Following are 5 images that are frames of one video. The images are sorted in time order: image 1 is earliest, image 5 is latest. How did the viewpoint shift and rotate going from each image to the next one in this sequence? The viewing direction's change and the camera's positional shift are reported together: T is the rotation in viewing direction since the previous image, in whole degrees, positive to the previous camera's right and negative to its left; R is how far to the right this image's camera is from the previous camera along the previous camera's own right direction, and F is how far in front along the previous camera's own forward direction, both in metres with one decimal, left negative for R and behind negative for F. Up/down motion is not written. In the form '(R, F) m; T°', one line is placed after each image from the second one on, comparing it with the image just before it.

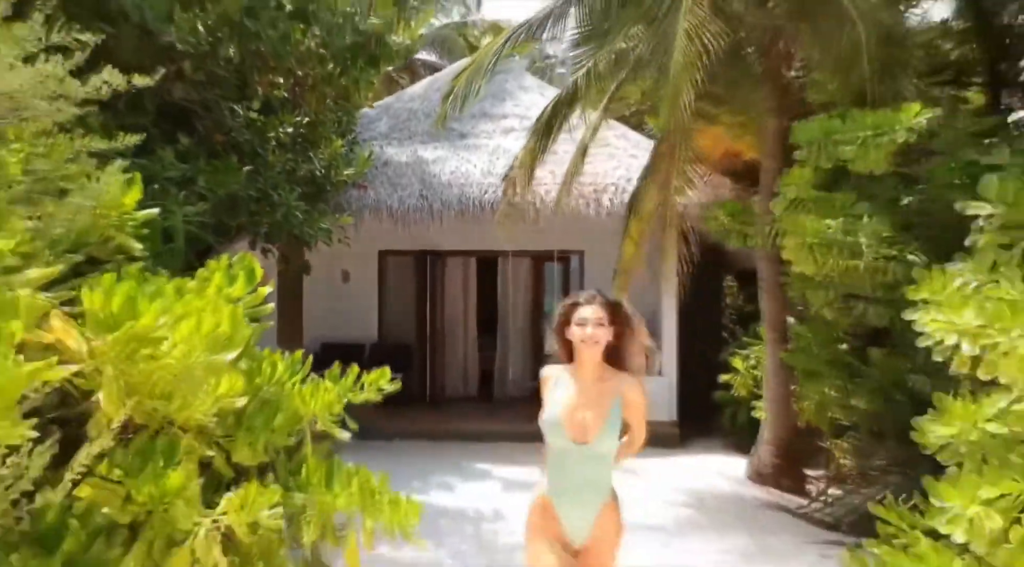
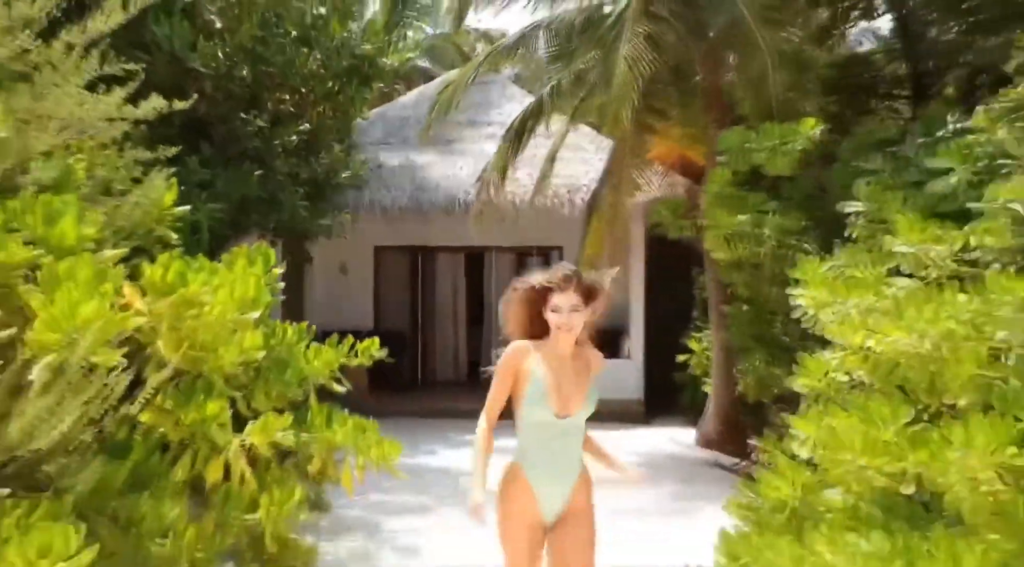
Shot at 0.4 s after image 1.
(+0.2, -1.1) m; 0°
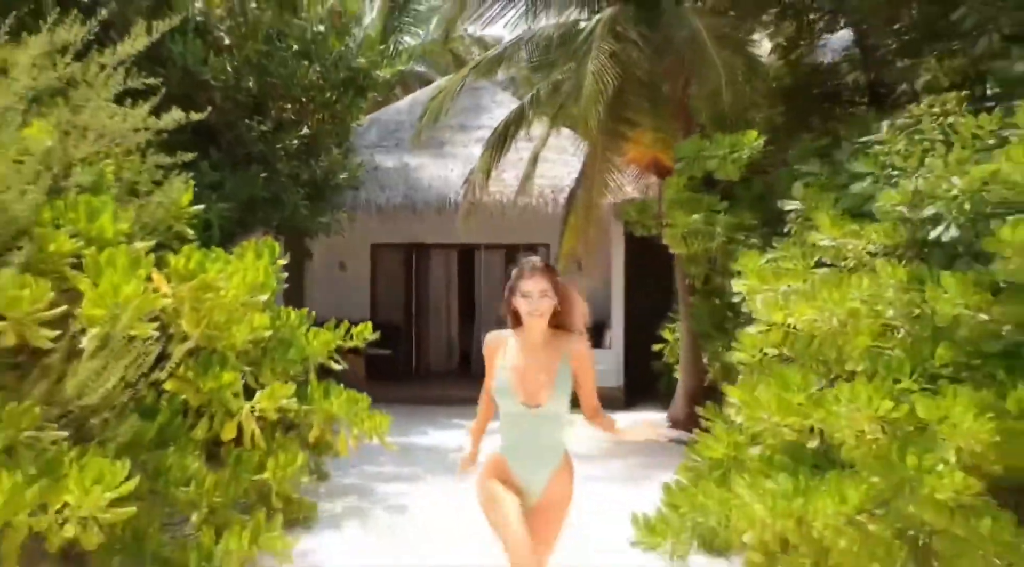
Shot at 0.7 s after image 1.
(+0.1, -0.8) m; 0°
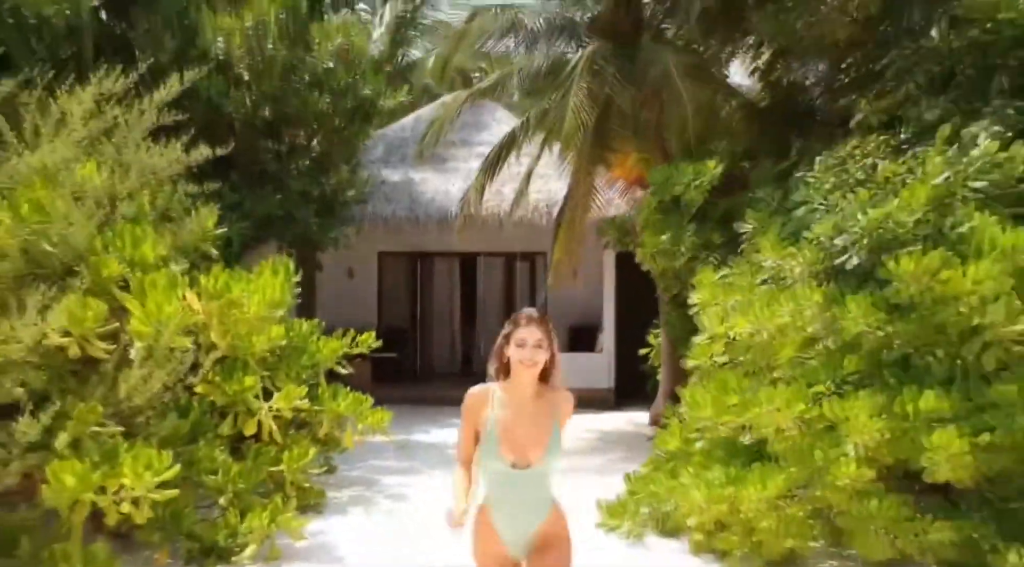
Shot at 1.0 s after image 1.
(+0.1, -0.9) m; -1°
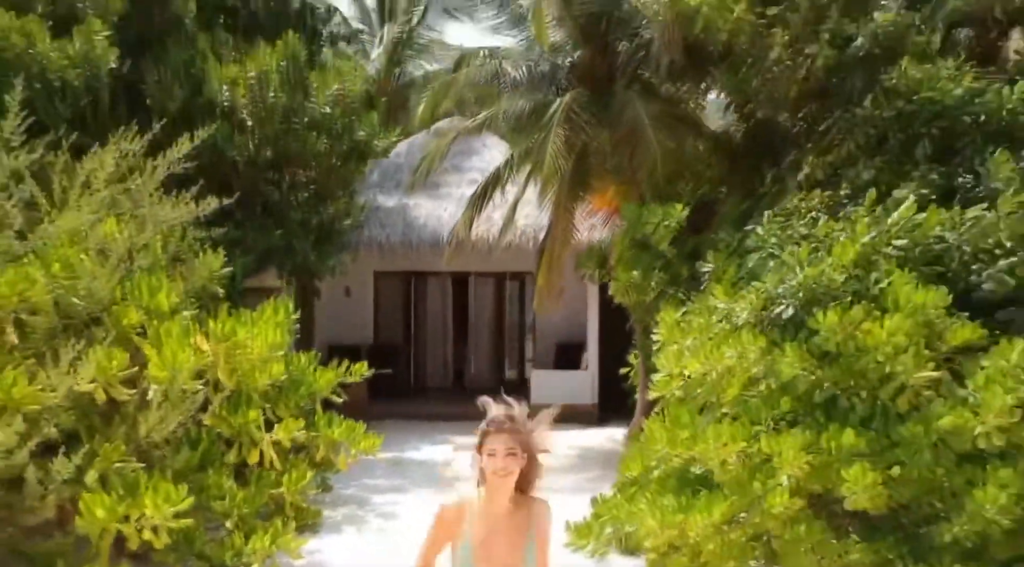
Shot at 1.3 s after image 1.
(+0.1, -0.7) m; 0°
